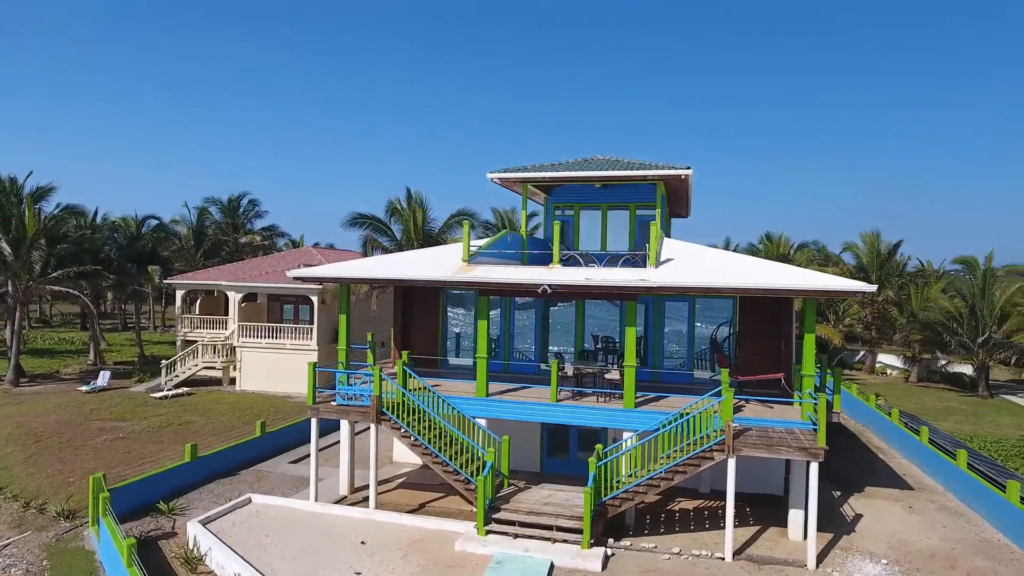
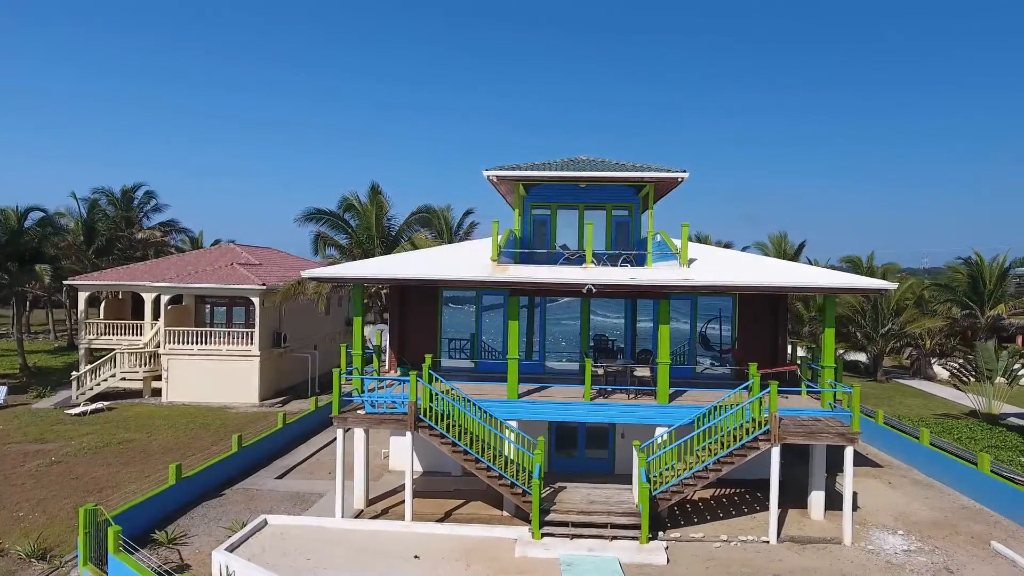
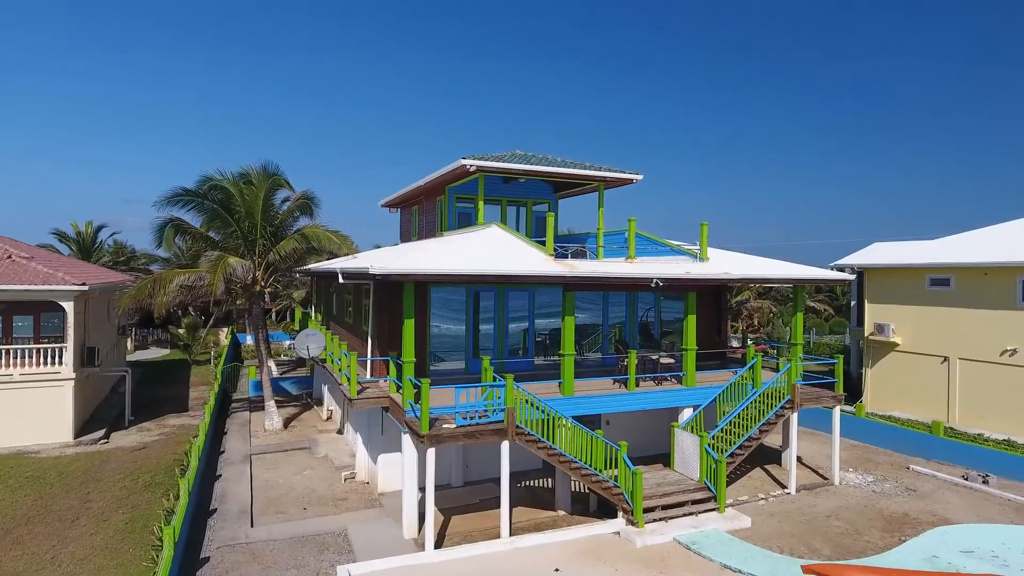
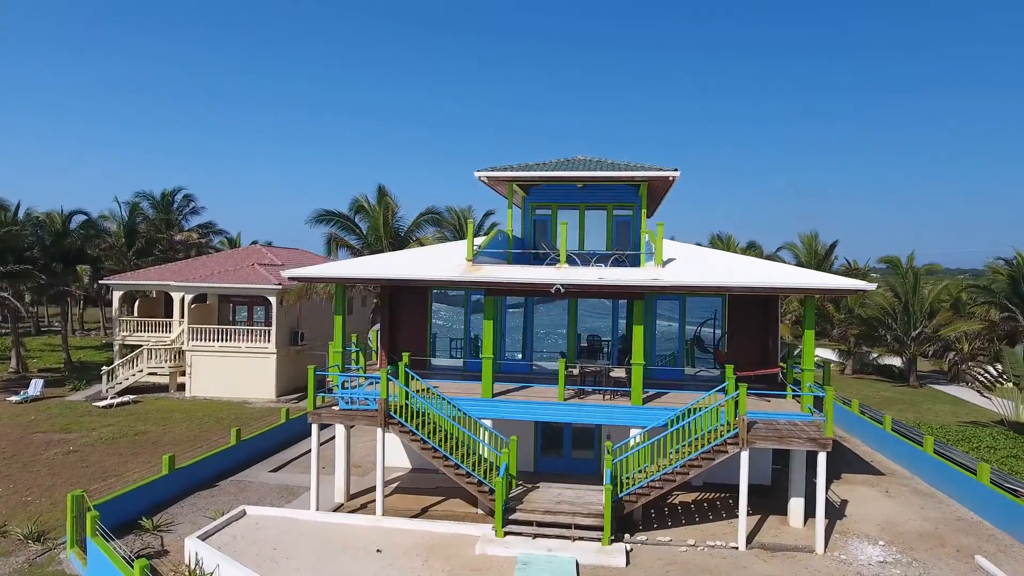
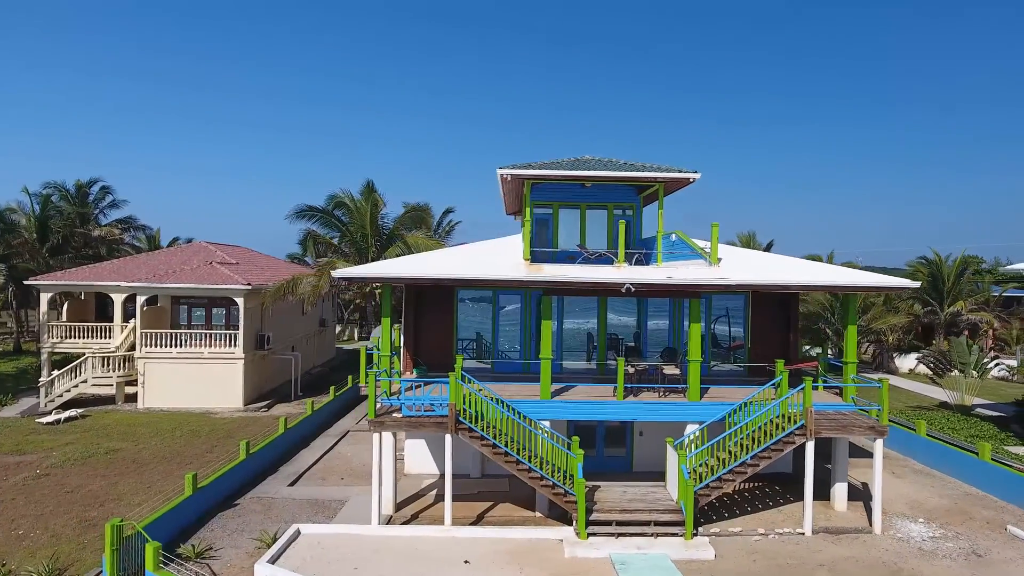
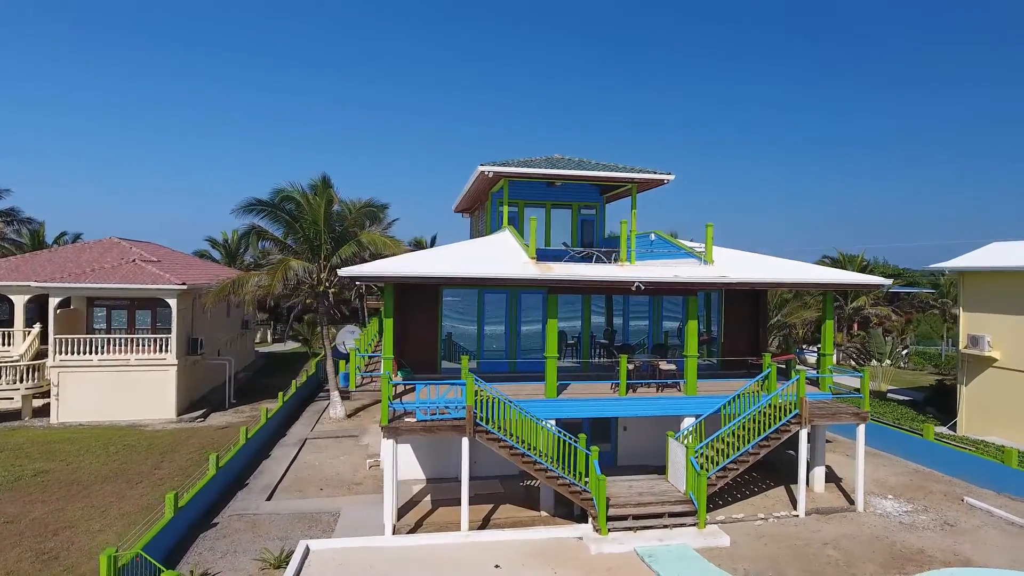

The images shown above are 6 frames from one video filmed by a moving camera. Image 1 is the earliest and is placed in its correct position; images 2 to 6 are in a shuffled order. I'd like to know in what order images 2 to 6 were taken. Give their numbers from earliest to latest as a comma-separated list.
4, 2, 5, 6, 3
